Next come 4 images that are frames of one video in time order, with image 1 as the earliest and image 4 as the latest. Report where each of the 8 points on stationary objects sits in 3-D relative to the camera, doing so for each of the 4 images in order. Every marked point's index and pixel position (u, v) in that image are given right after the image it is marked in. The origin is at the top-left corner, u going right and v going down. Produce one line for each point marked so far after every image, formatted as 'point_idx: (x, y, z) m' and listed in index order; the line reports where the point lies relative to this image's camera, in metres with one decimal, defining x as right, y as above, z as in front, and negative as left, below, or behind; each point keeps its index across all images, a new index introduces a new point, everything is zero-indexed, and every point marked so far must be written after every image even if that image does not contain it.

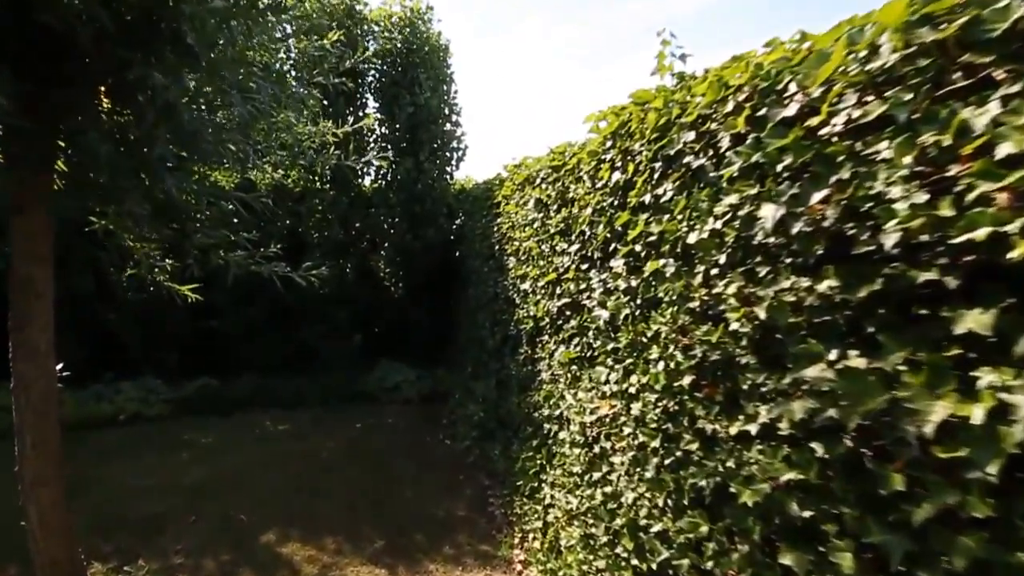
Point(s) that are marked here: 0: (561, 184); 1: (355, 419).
0: (+0.4, +0.8, +3.8) m
1: (-2.2, -1.8, +6.7) m
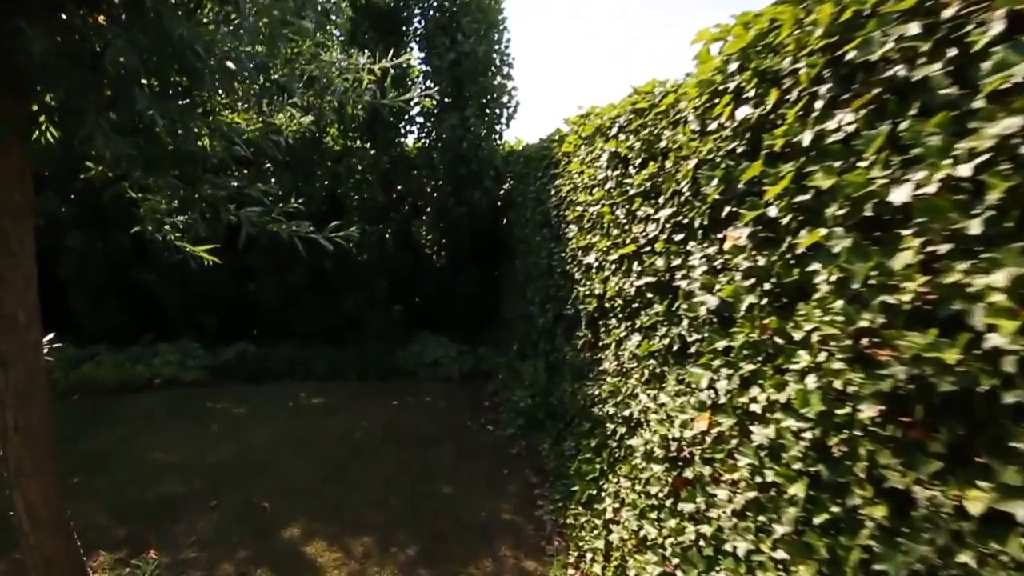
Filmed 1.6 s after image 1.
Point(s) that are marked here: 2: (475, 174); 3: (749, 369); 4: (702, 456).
0: (+0.8, +1.0, +3.0) m
1: (-1.6, -1.4, +6.3) m
2: (-0.6, +1.8, +7.5) m
3: (+1.0, -0.4, +2.1) m
4: (+0.9, -0.8, +2.4) m
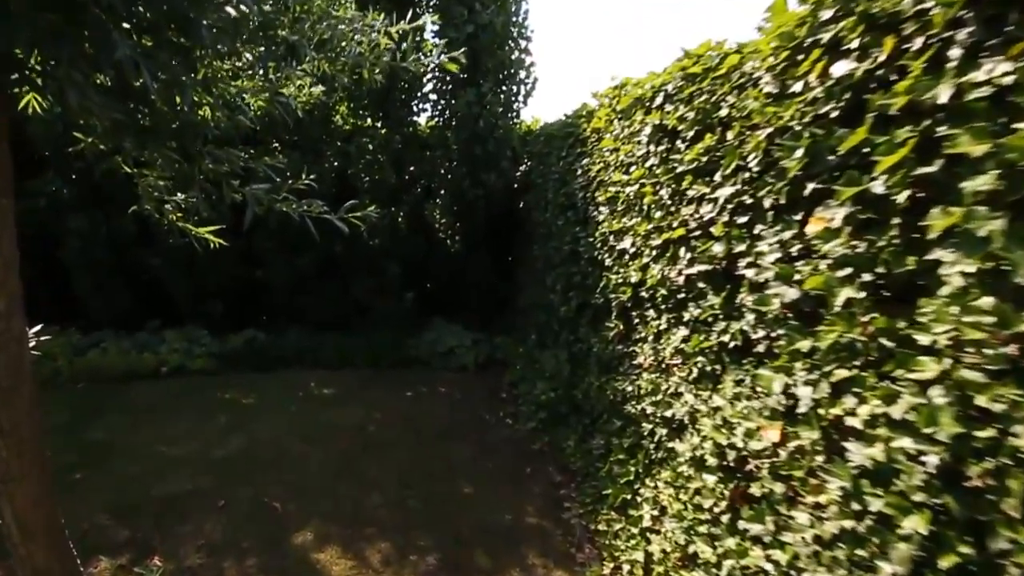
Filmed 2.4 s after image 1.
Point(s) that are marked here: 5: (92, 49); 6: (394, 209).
0: (+1.1, +1.0, +2.7) m
1: (-1.3, -1.2, +6.0) m
2: (-0.3, +2.0, +7.1) m
3: (+1.2, -0.3, +1.8) m
4: (+1.1, -0.8, +2.1) m
5: (-1.6, +0.9, +1.8) m
6: (-1.7, +1.2, +7.1) m
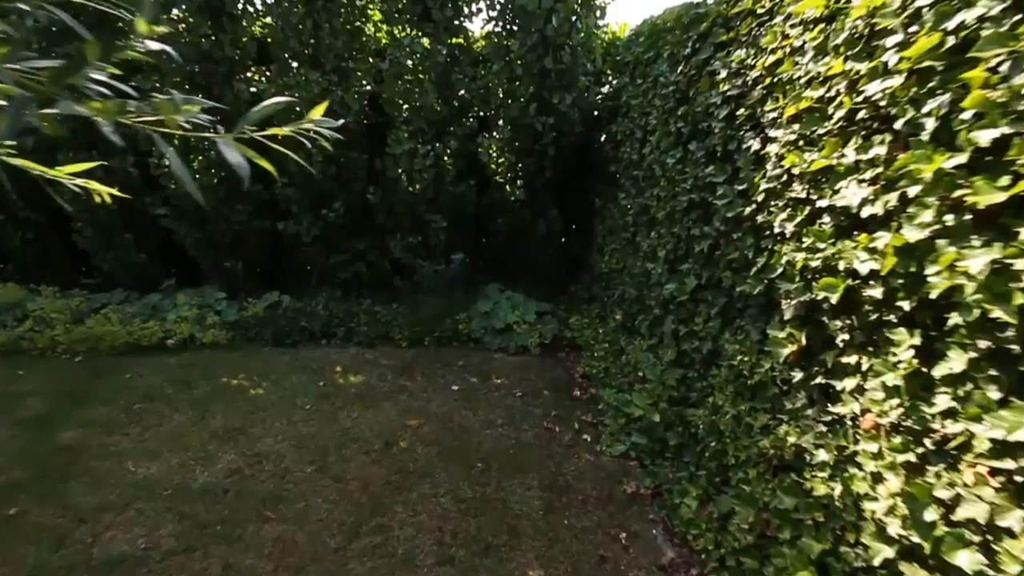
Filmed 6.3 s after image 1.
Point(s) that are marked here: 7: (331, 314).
0: (+1.4, +0.9, +0.8) m
1: (-0.6, -0.9, +4.7) m
2: (+0.6, +2.4, +5.3) m
3: (+1.4, -0.5, +0.1) m
4: (+1.4, -0.9, +0.5) m
5: (-1.3, +0.8, +0.3) m
6: (-0.8, +1.7, +5.5) m
7: (-2.1, -0.3, +5.5) m
